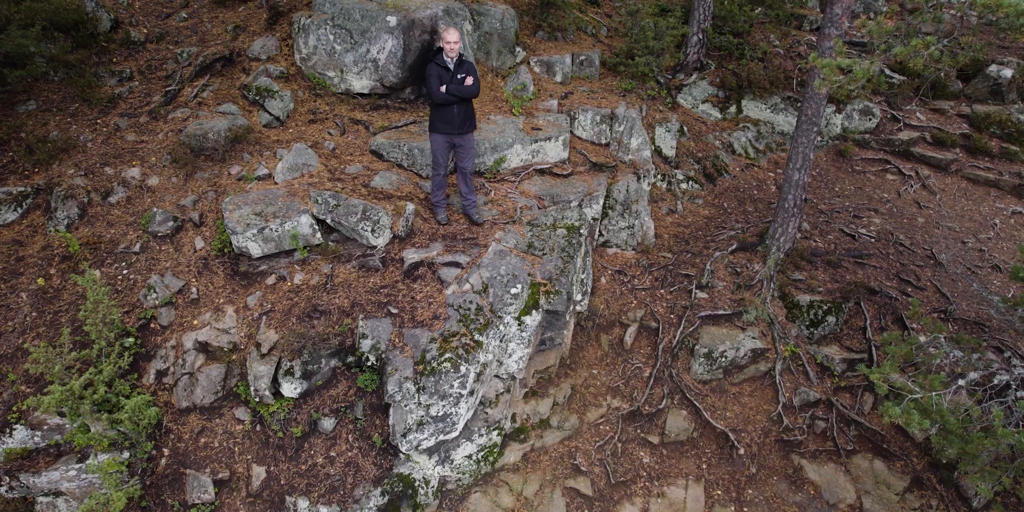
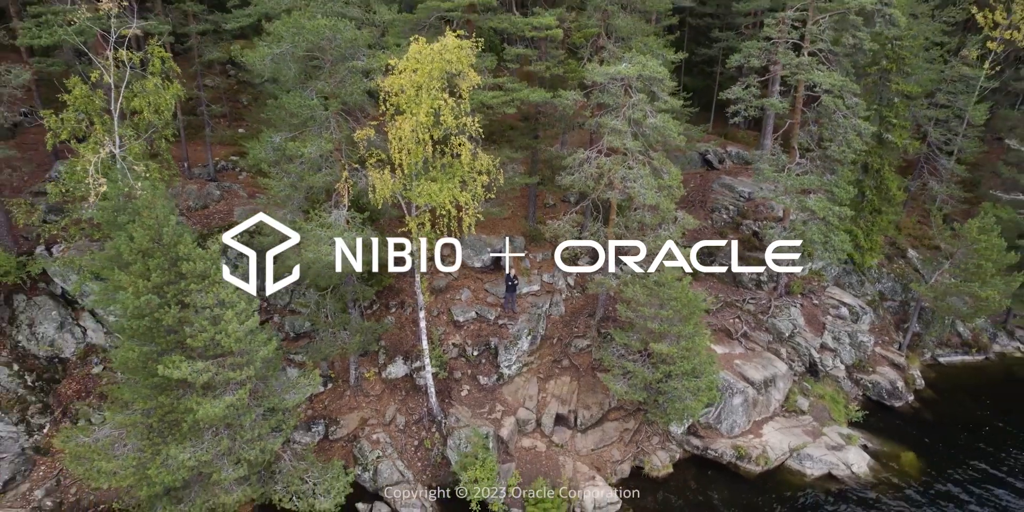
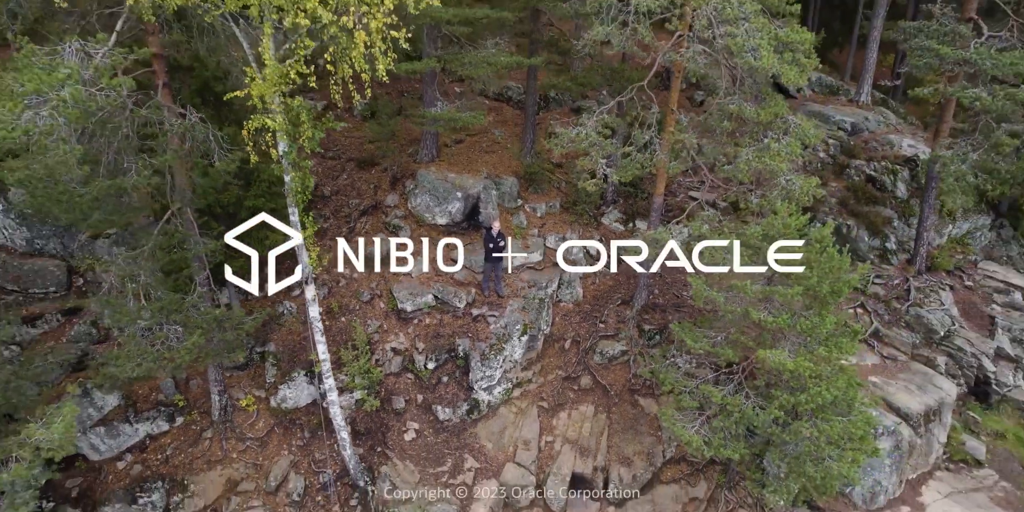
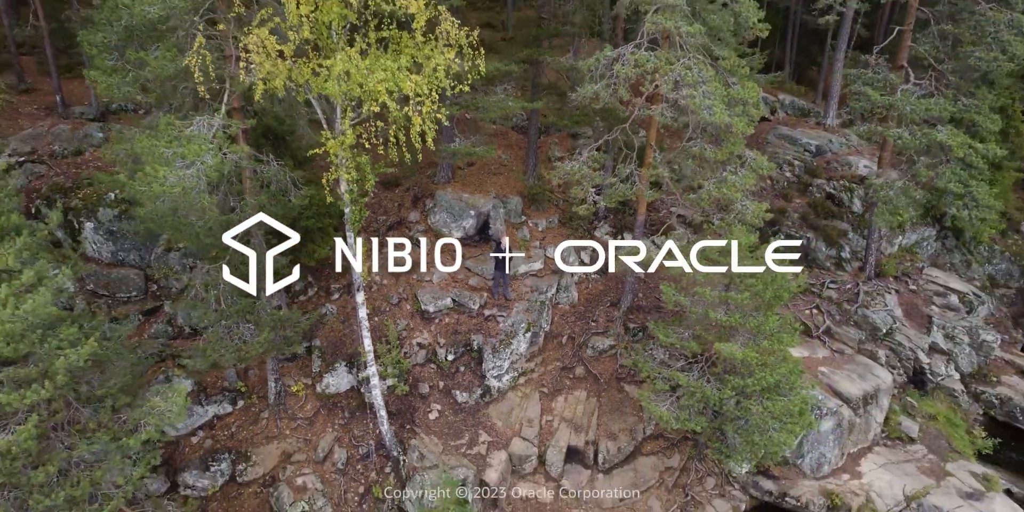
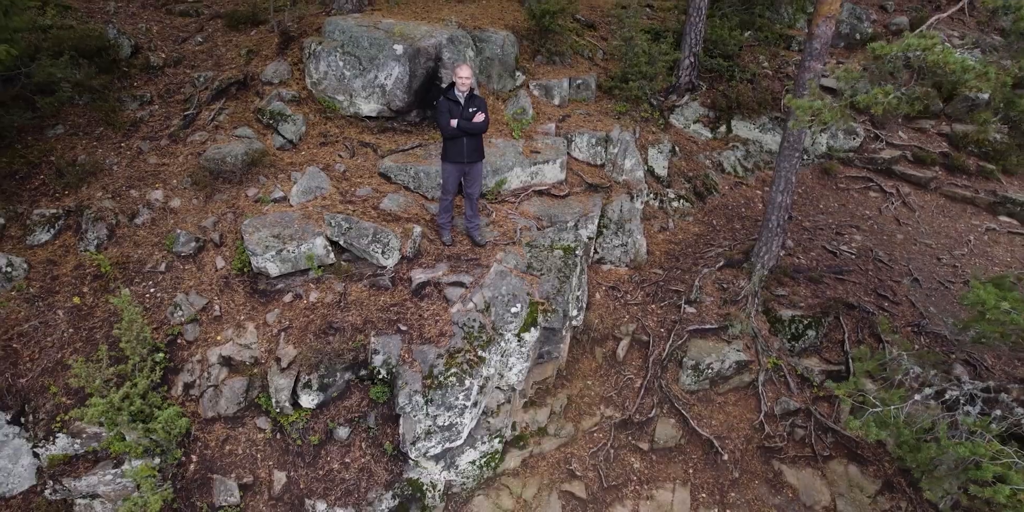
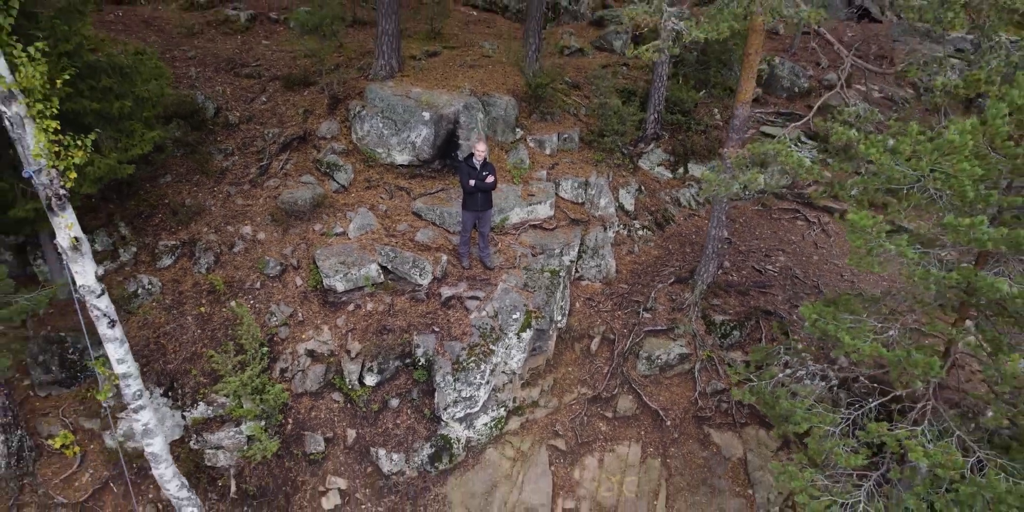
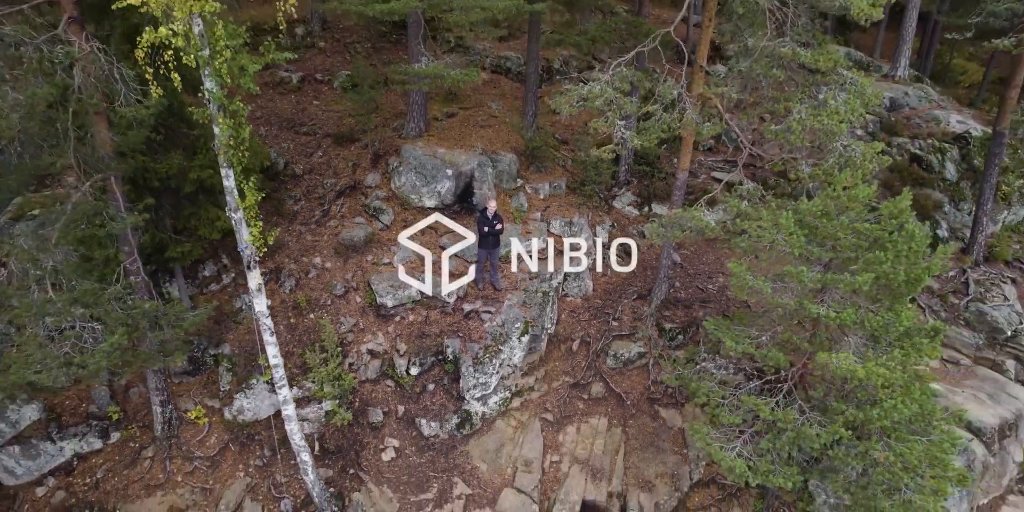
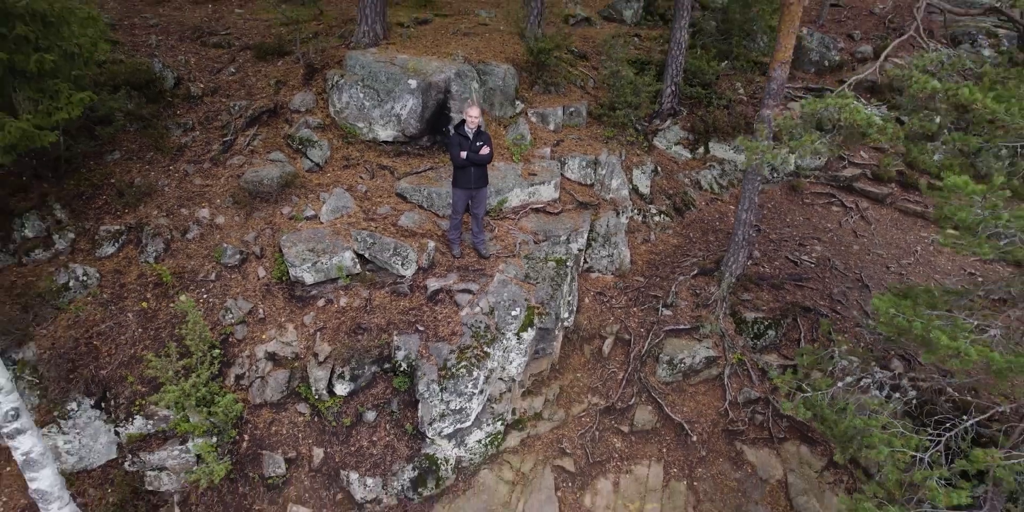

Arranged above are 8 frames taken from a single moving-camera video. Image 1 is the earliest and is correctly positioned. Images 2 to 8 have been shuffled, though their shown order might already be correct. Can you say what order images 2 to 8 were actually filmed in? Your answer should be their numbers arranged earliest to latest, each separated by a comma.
5, 8, 6, 7, 3, 4, 2
